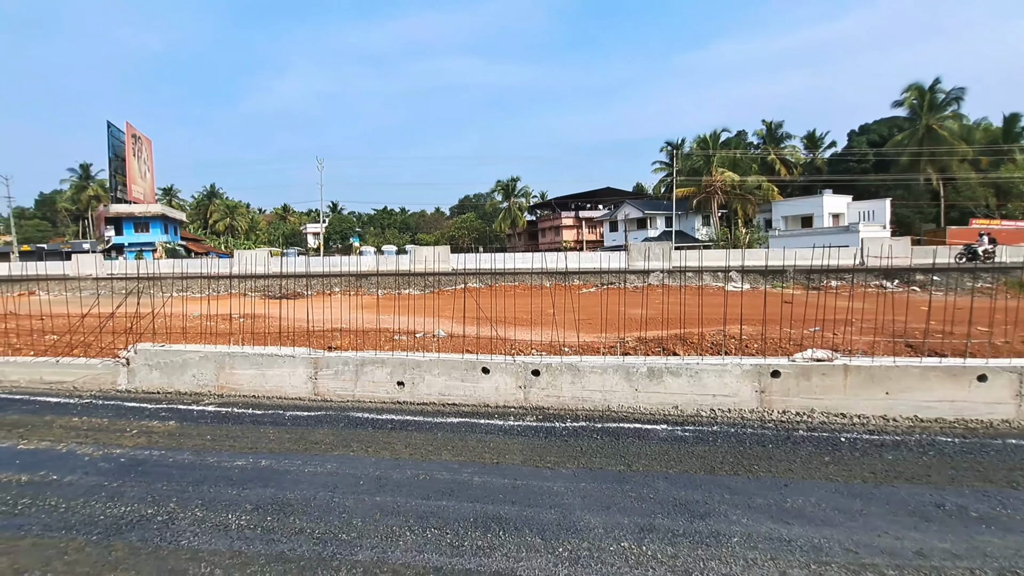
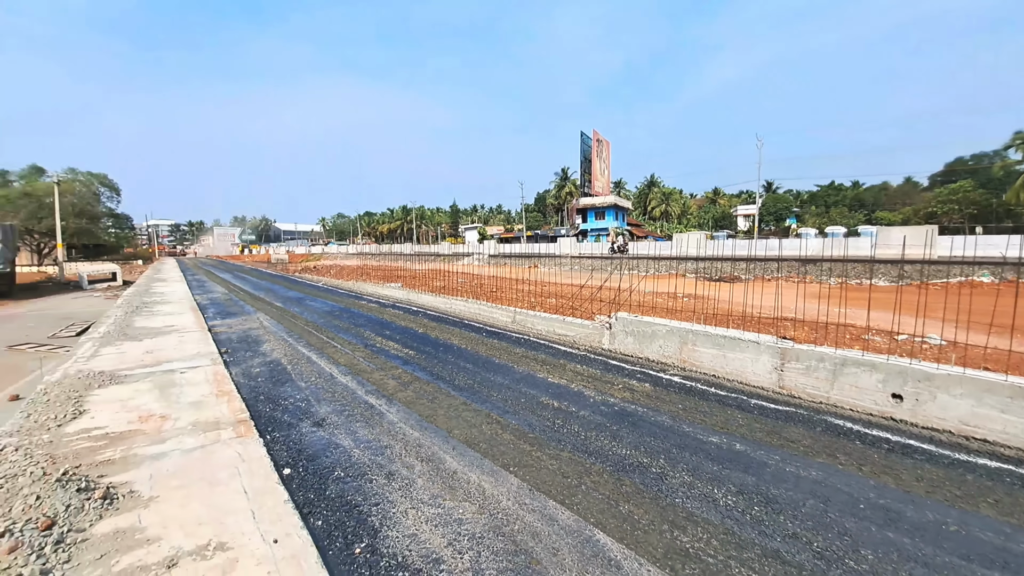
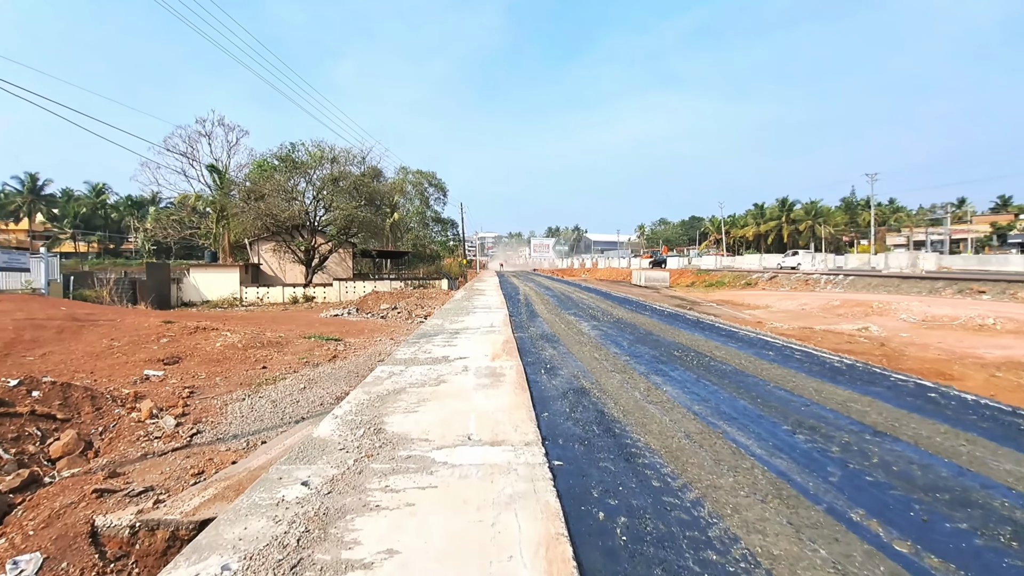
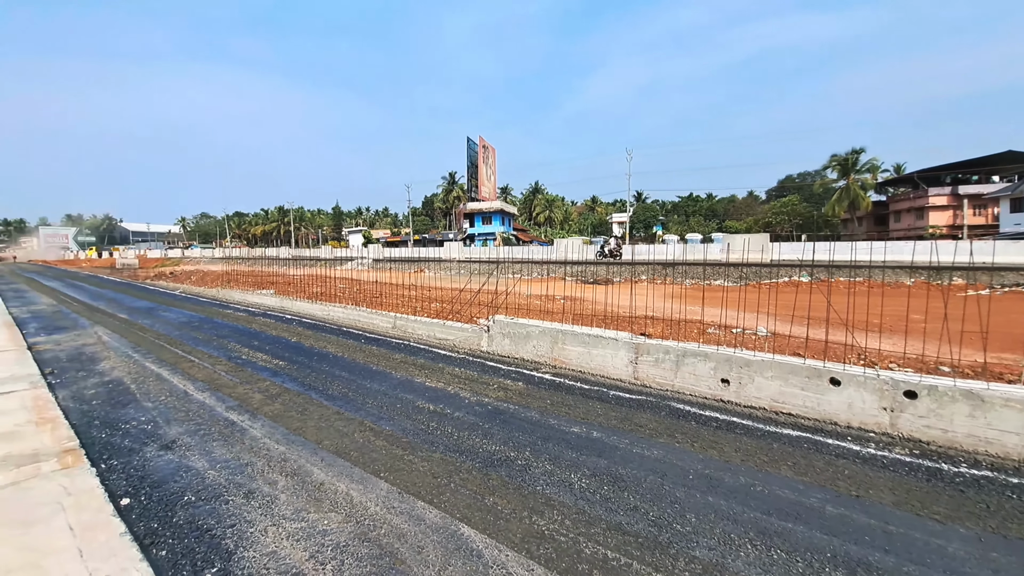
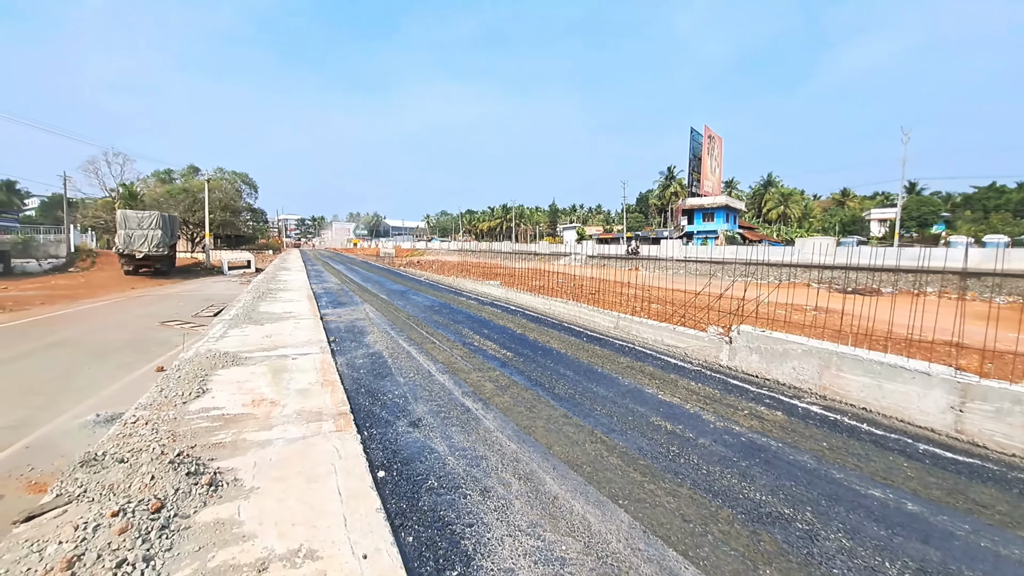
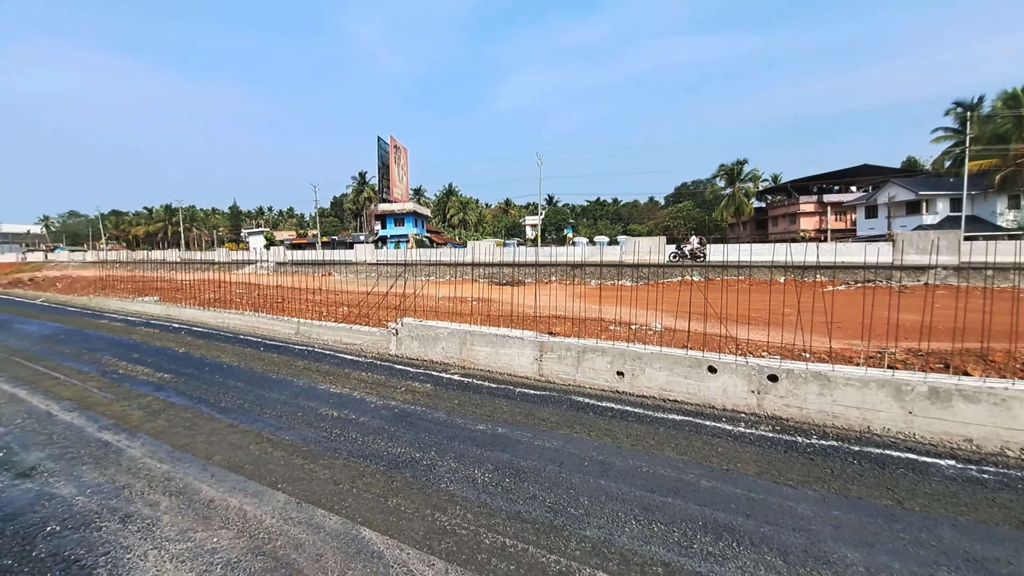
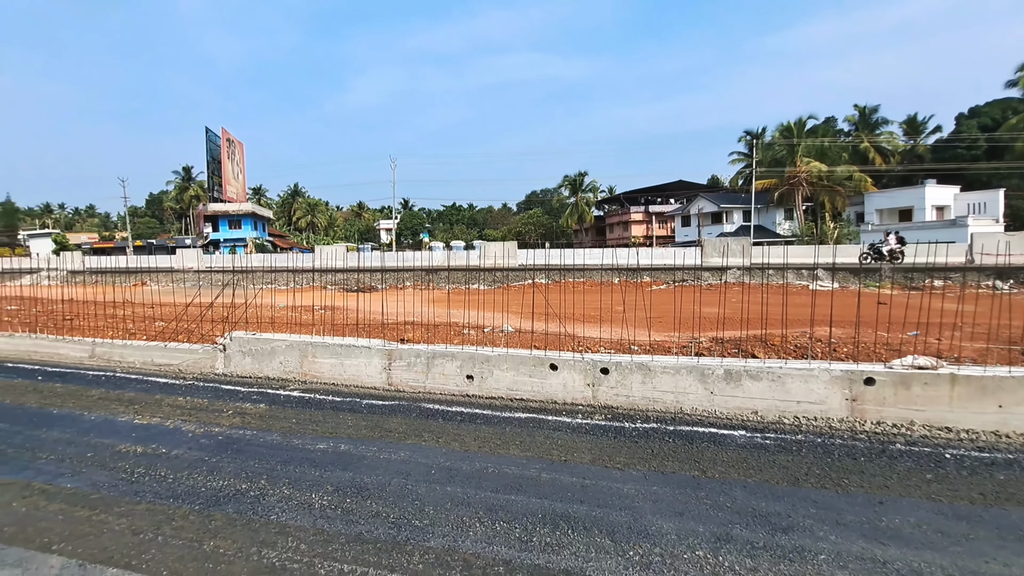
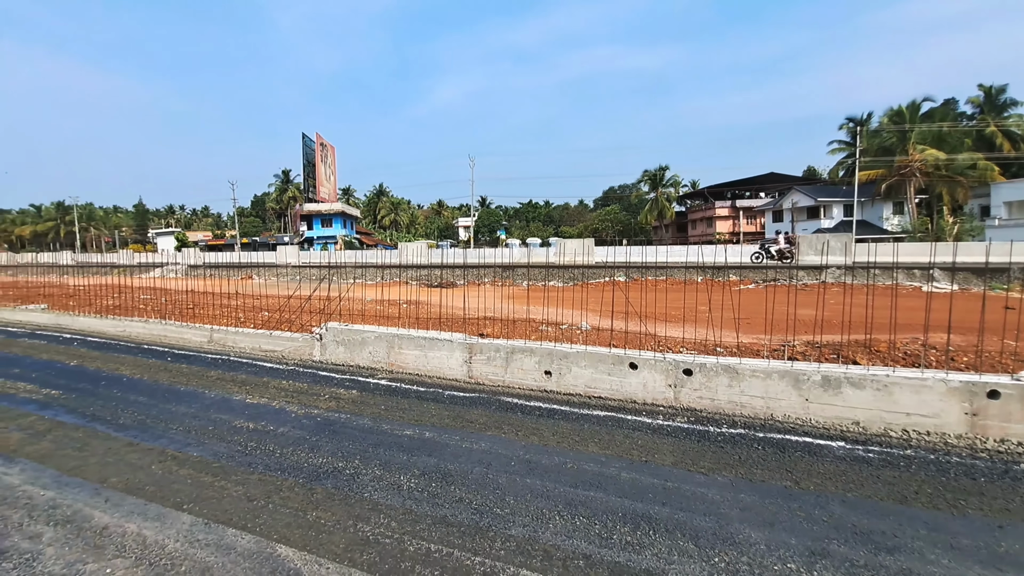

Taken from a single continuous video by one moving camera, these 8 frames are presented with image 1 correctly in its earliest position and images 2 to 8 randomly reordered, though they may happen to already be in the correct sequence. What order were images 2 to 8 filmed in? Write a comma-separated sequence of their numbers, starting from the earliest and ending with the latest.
7, 8, 6, 4, 2, 5, 3
